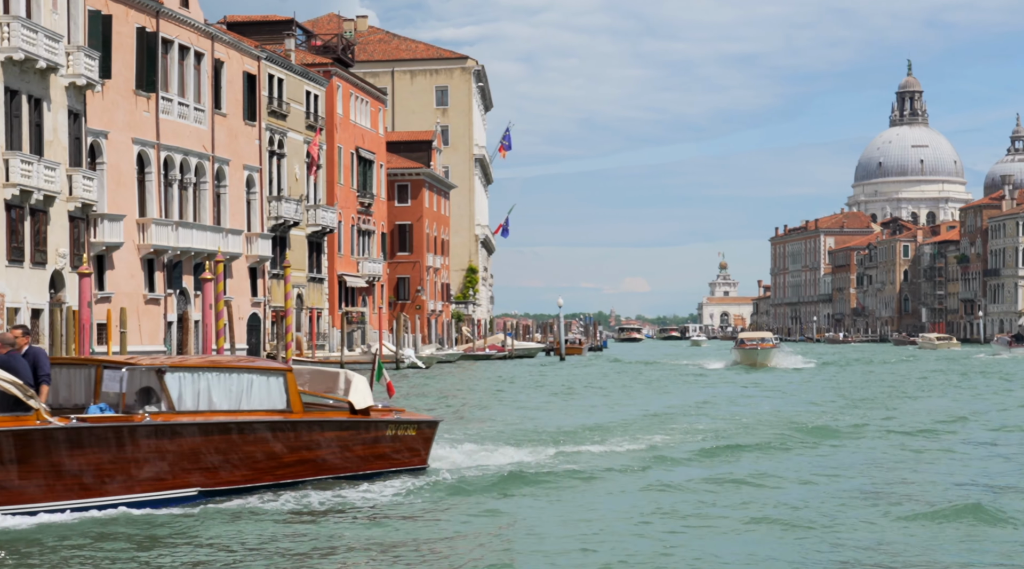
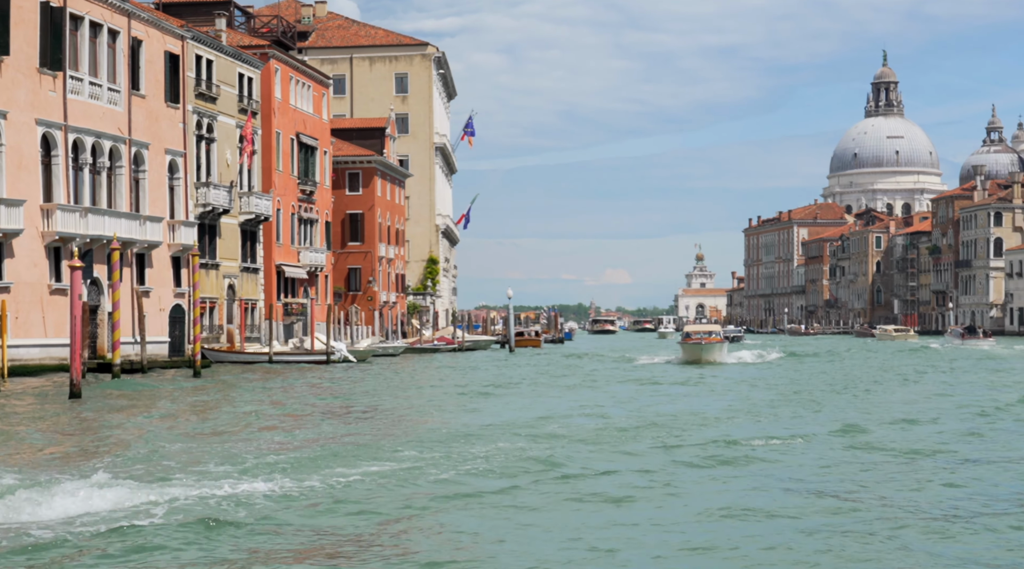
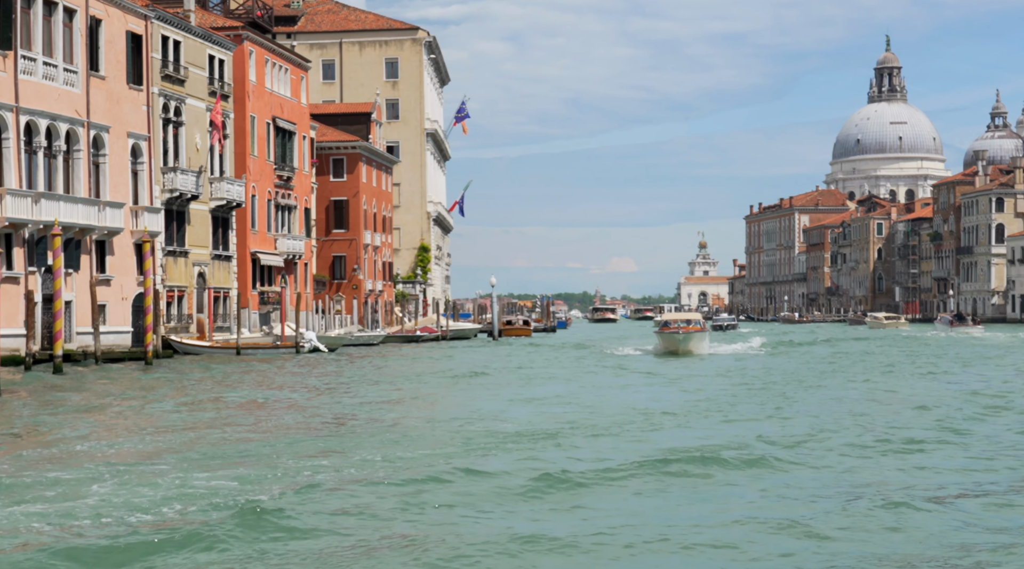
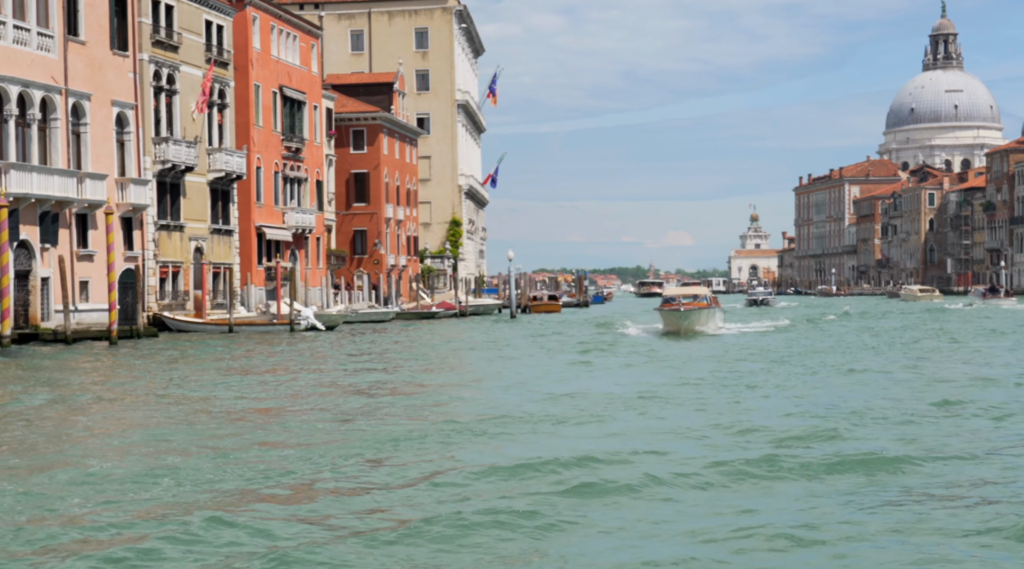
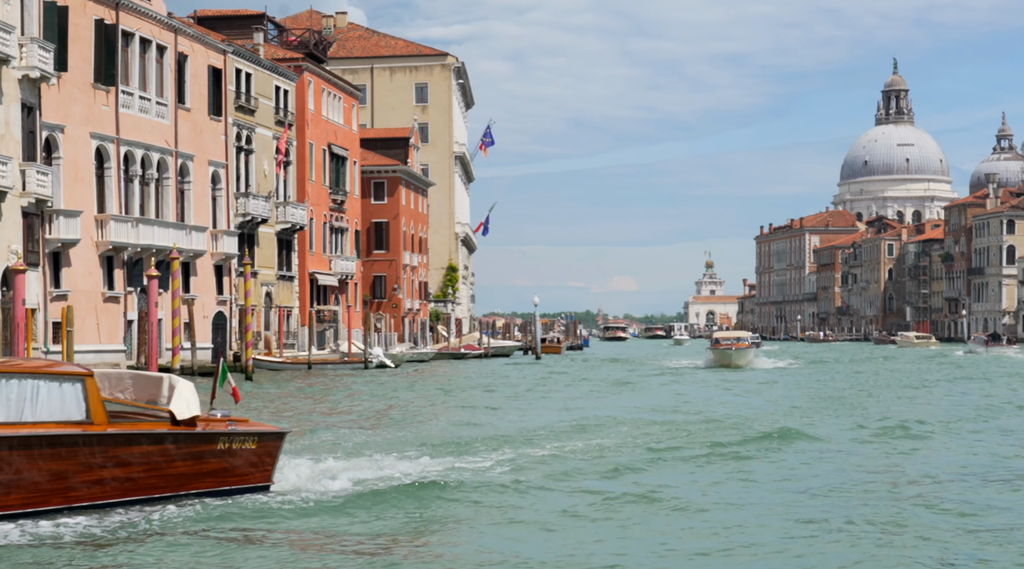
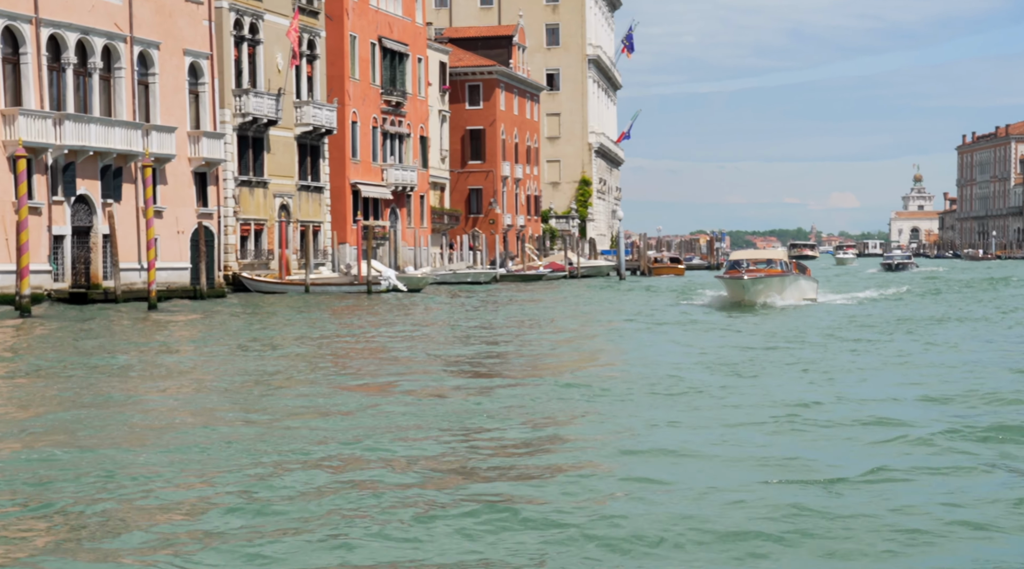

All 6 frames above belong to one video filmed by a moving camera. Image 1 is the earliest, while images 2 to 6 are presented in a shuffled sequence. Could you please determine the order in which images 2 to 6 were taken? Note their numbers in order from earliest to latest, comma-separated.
5, 2, 3, 4, 6
